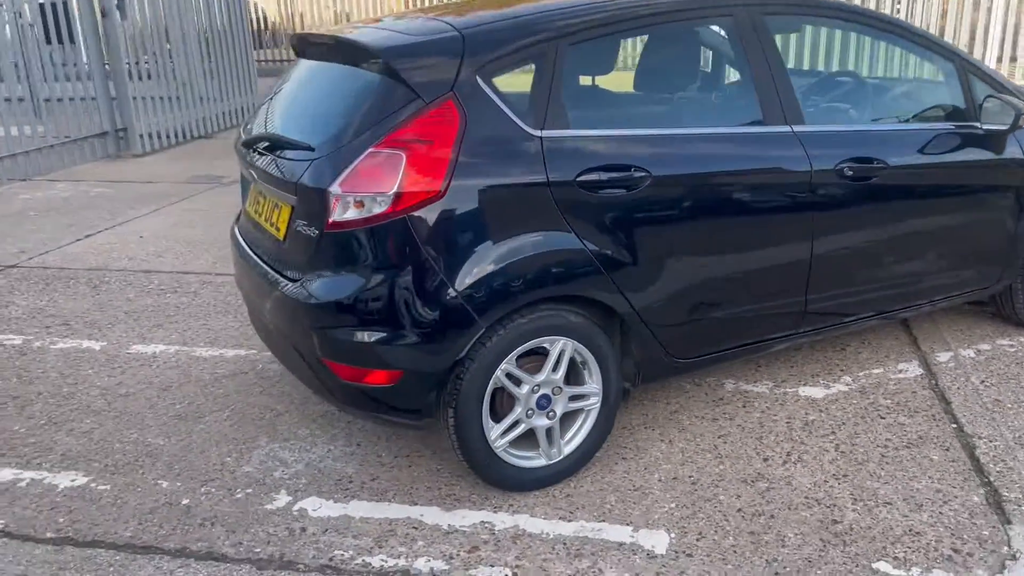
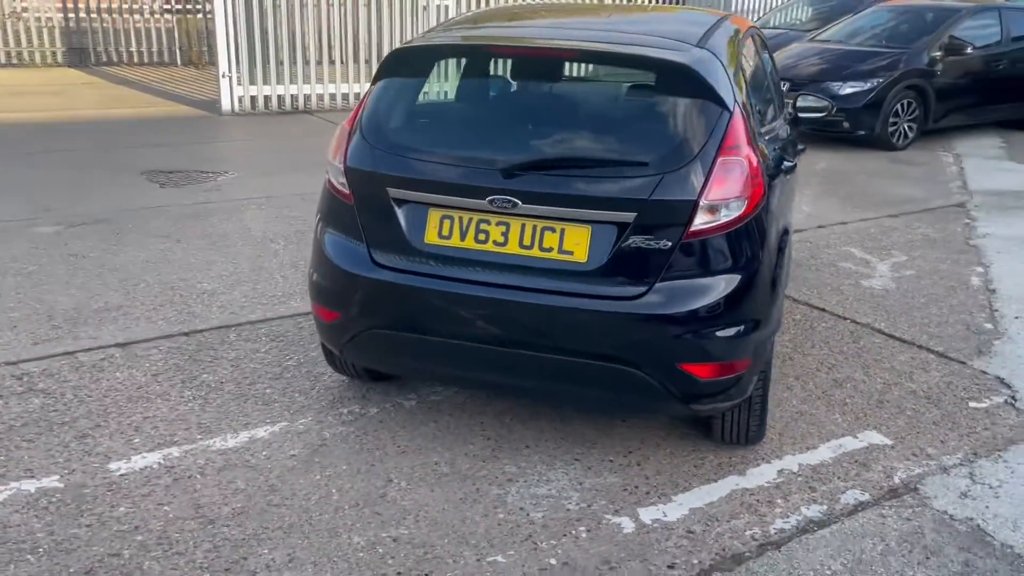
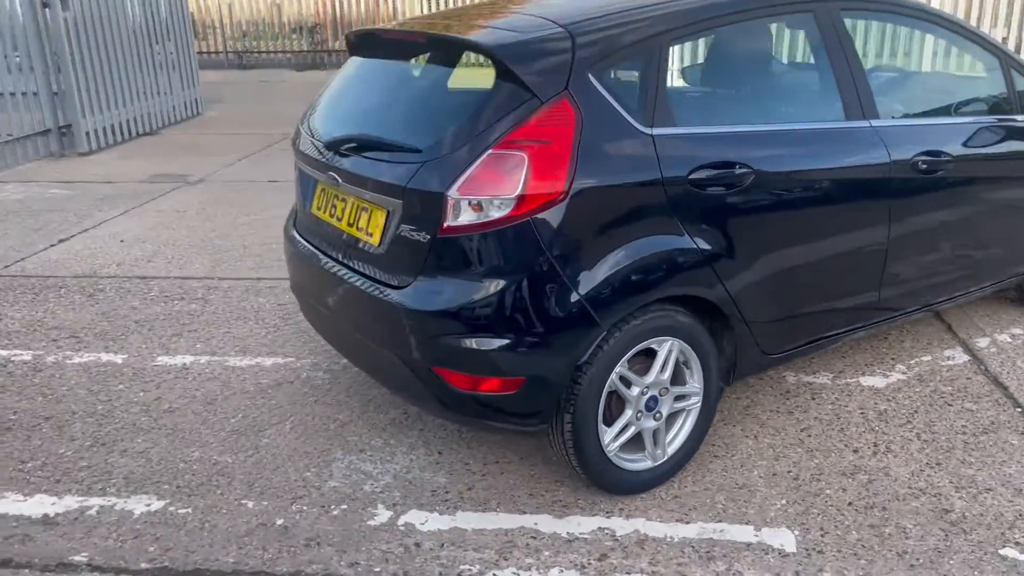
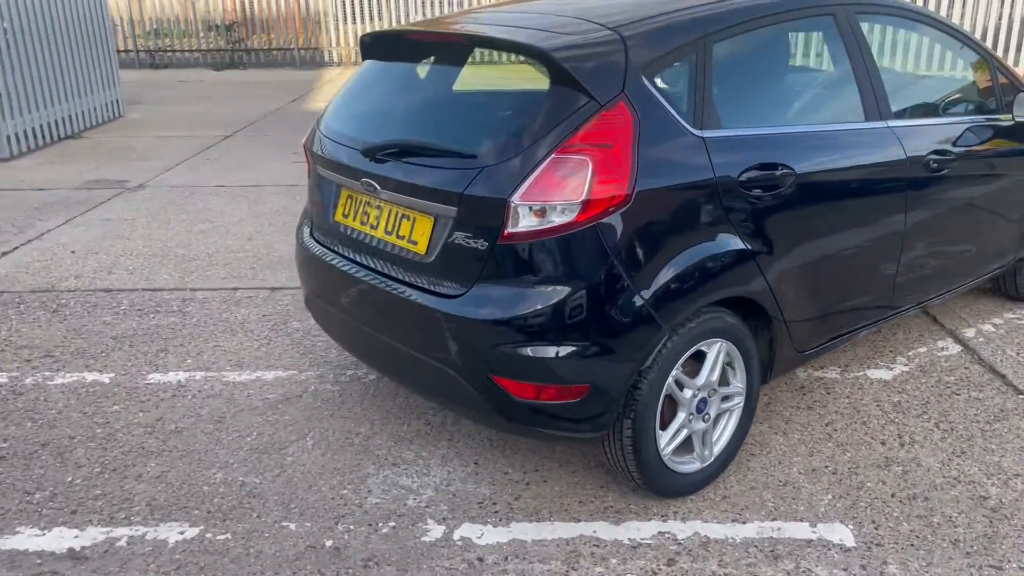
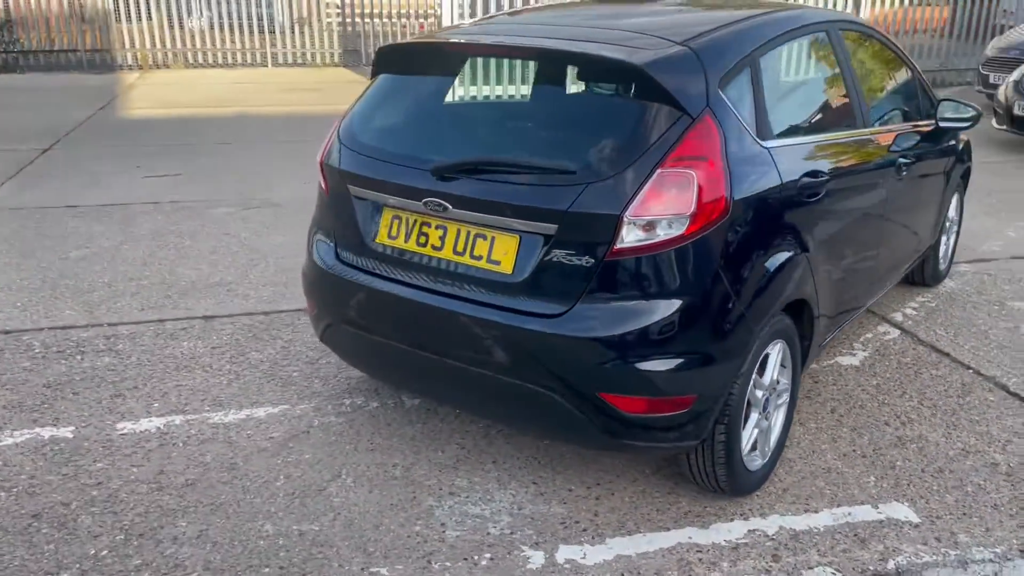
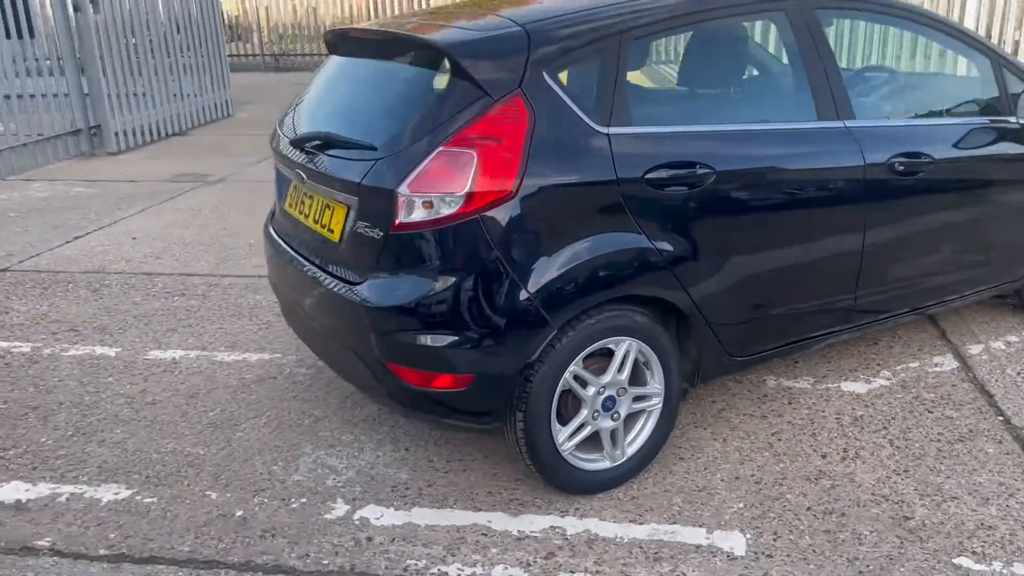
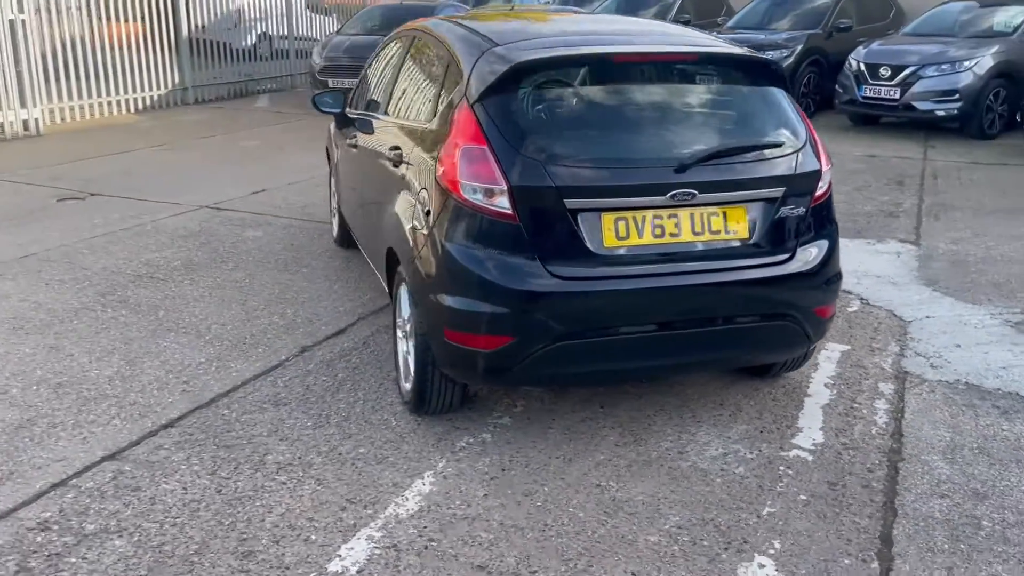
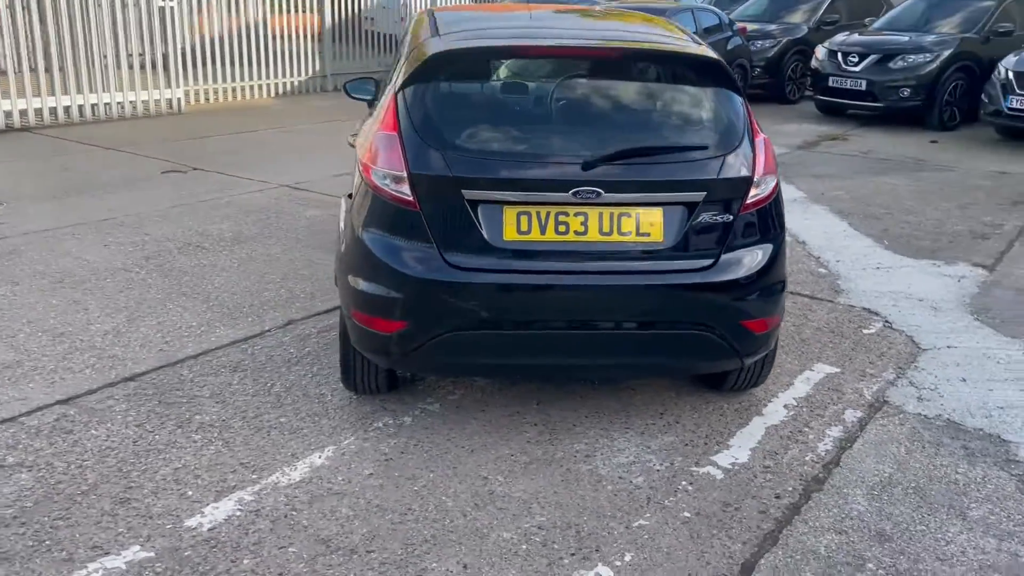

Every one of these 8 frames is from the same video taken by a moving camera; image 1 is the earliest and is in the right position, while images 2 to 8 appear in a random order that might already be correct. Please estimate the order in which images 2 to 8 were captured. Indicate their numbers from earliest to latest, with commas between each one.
6, 3, 4, 5, 2, 8, 7
